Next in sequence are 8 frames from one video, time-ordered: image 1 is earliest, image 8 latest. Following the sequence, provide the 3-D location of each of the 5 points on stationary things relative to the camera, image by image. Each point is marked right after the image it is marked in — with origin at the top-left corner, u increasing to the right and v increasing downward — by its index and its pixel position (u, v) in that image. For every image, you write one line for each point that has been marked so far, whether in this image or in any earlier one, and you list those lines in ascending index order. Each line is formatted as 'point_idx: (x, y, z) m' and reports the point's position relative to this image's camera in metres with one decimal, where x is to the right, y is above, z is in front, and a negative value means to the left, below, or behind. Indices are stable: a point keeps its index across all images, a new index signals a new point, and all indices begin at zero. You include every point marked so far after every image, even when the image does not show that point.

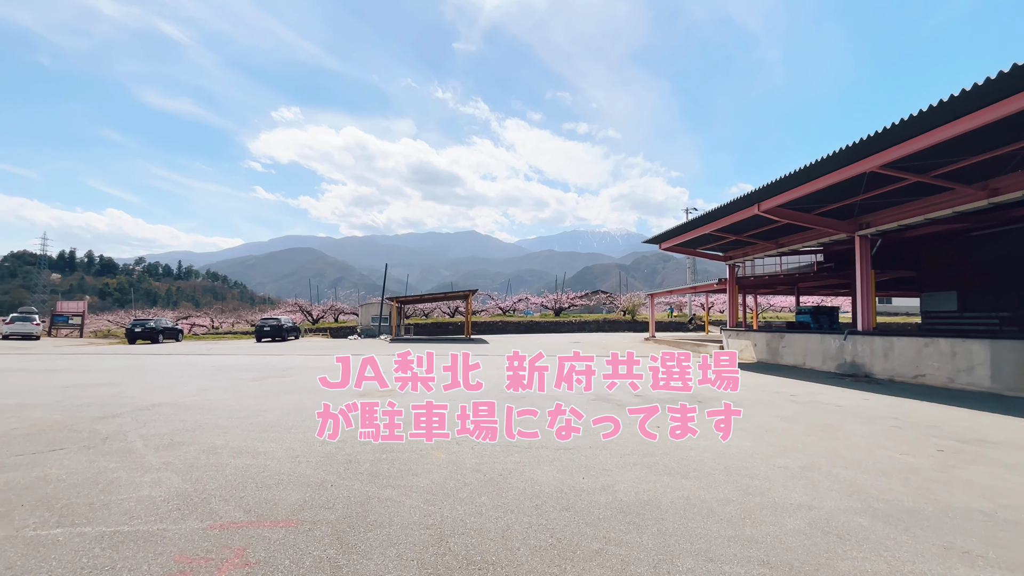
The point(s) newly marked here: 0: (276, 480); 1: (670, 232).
0: (-1.6, -1.3, +3.4) m
1: (+4.9, +1.7, +15.7) m
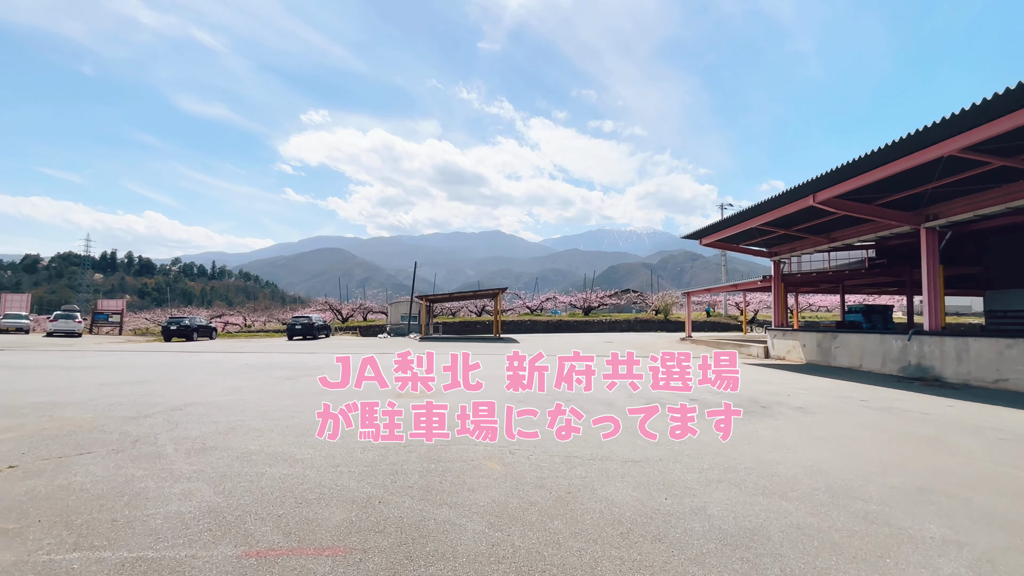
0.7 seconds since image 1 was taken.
0: (-1.2, -1.2, +3.0) m
1: (+5.9, +1.8, +14.9) m
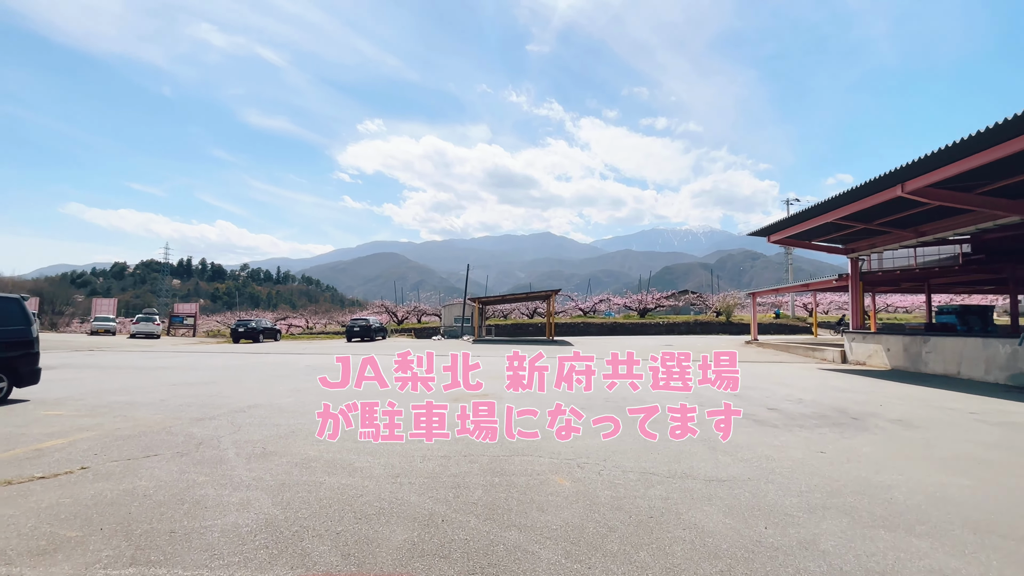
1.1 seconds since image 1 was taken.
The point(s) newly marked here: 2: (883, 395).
0: (-0.8, -1.2, +2.8) m
1: (+7.5, +1.8, +14.0) m
2: (+5.5, -1.6, +7.5) m
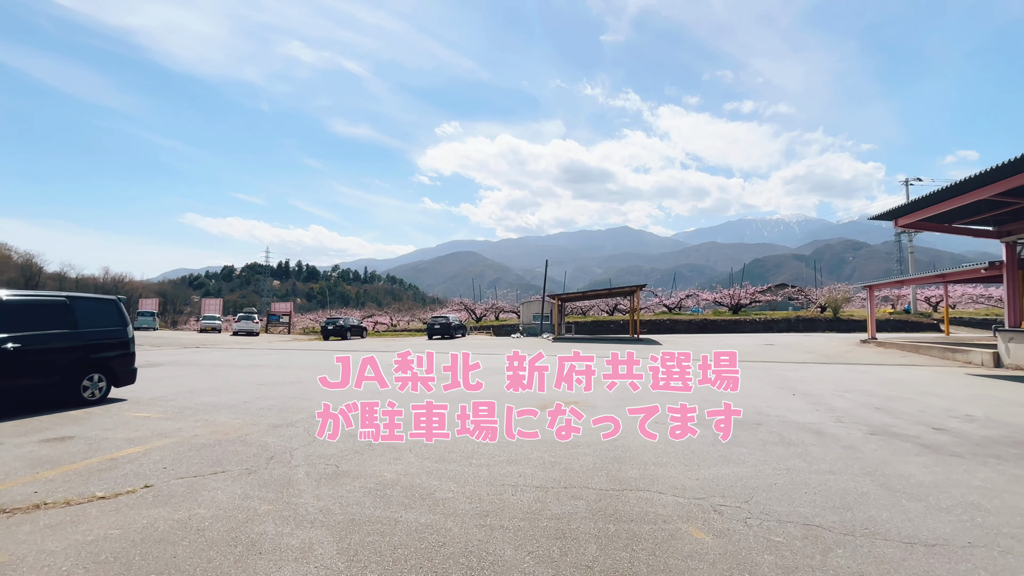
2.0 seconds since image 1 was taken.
0: (-0.2, -1.2, +2.2) m
1: (+9.6, +2.0, +12.0) m
2: (+6.7, -1.4, +5.8) m
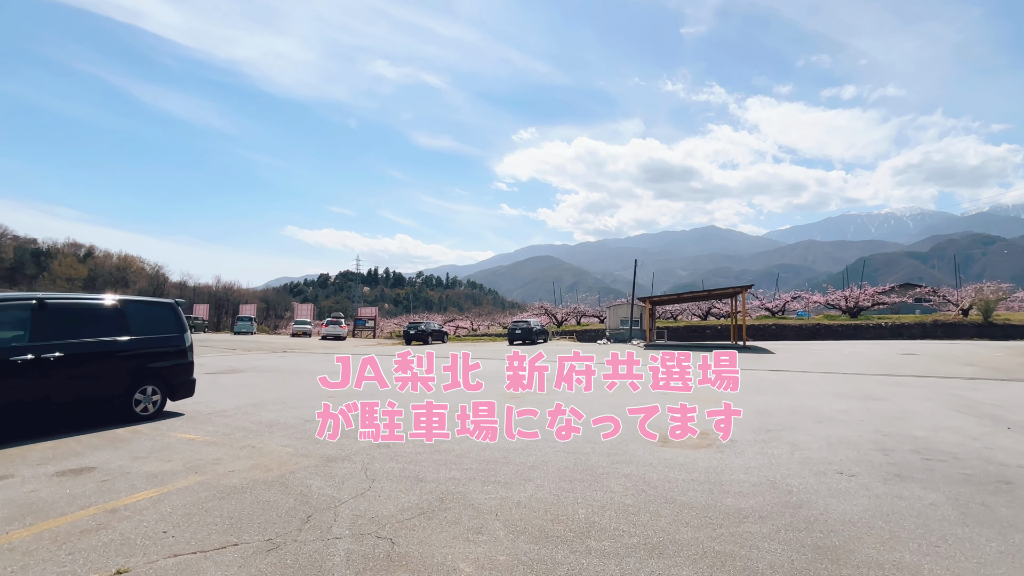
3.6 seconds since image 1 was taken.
0: (+0.2, -1.2, +0.9) m
1: (+11.4, +2.1, +9.1) m
2: (+7.6, -1.3, +3.4) m
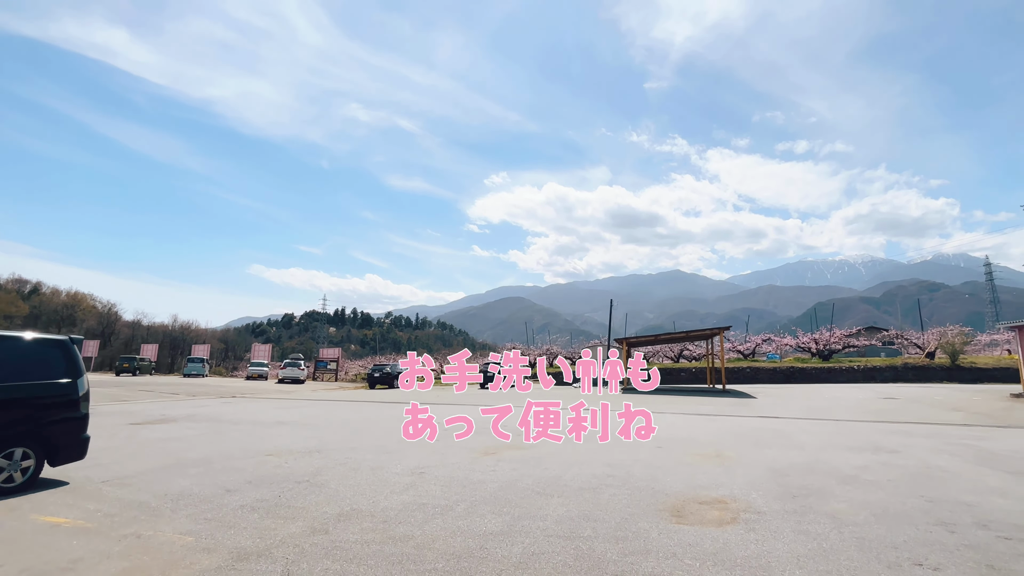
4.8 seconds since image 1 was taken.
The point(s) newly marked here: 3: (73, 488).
0: (+0.3, -1.1, -0.1) m
1: (+10.9, +1.3, +9.0) m
2: (+7.5, -1.6, +2.9) m
3: (-3.7, -1.7, +4.3) m
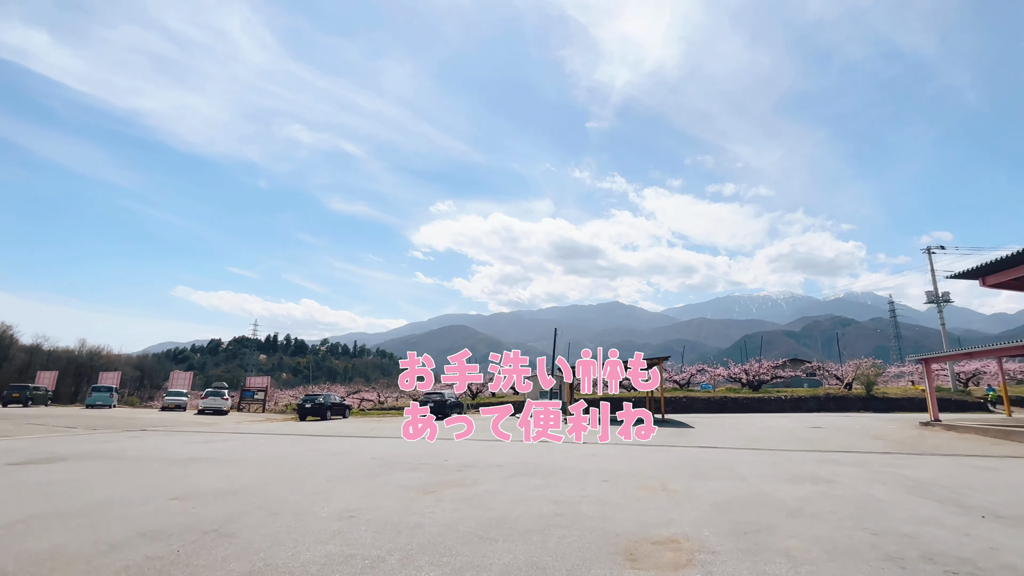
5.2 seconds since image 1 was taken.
0: (+0.3, -1.1, -0.4) m
1: (+9.9, +0.6, +9.9) m
2: (+7.2, -1.9, +3.3) m
3: (-4.2, -1.8, +3.5) m
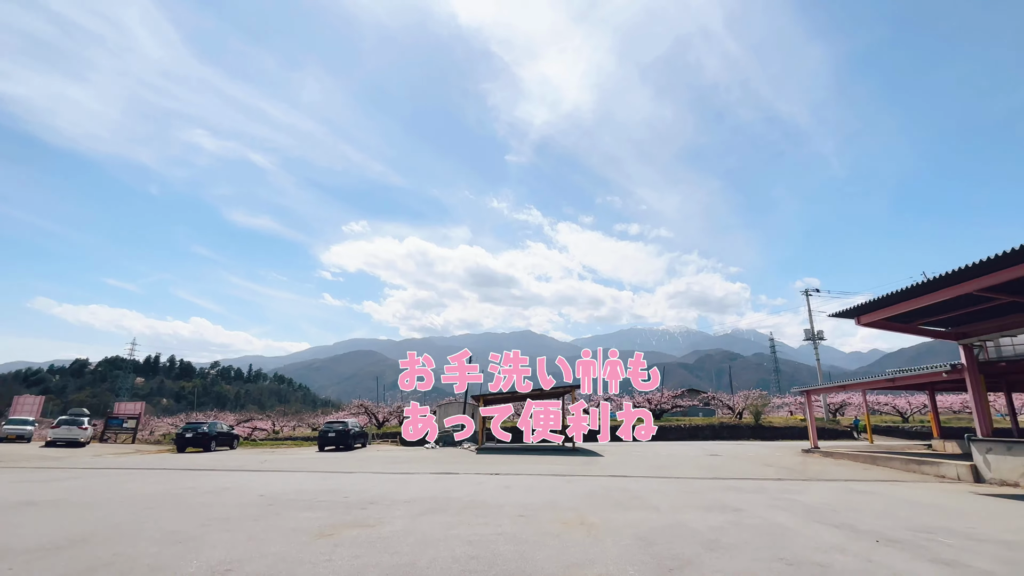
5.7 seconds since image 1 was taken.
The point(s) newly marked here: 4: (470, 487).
0: (+0.5, -1.0, -0.7) m
1: (+8.3, -0.3, +11.2) m
2: (+6.6, -2.3, +4.0) m
3: (-4.6, -1.7, +2.3) m
4: (-0.8, -3.6, +9.3) m
